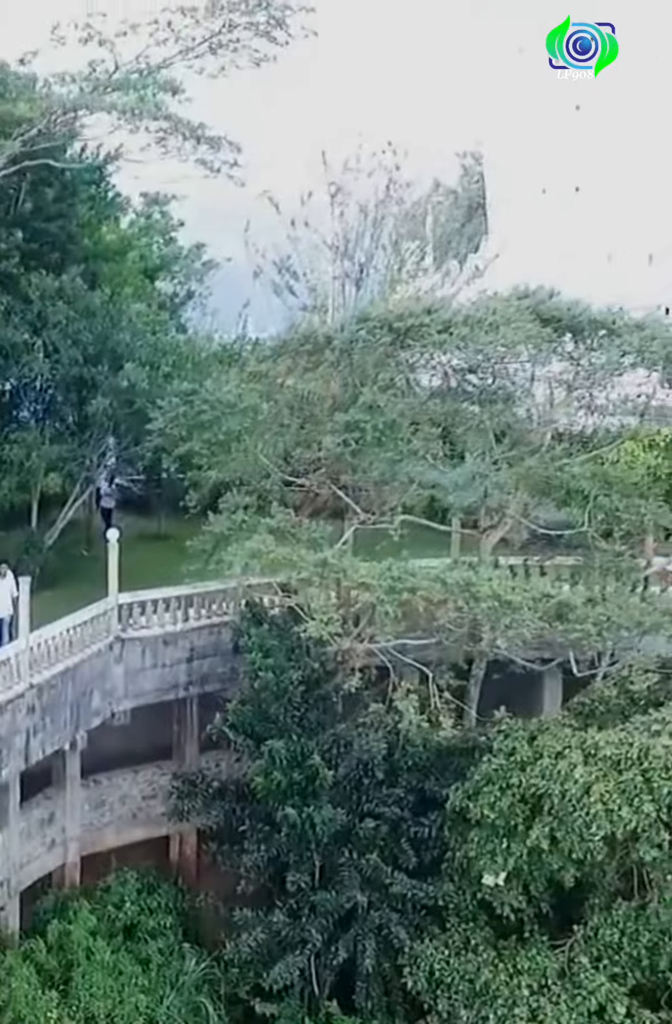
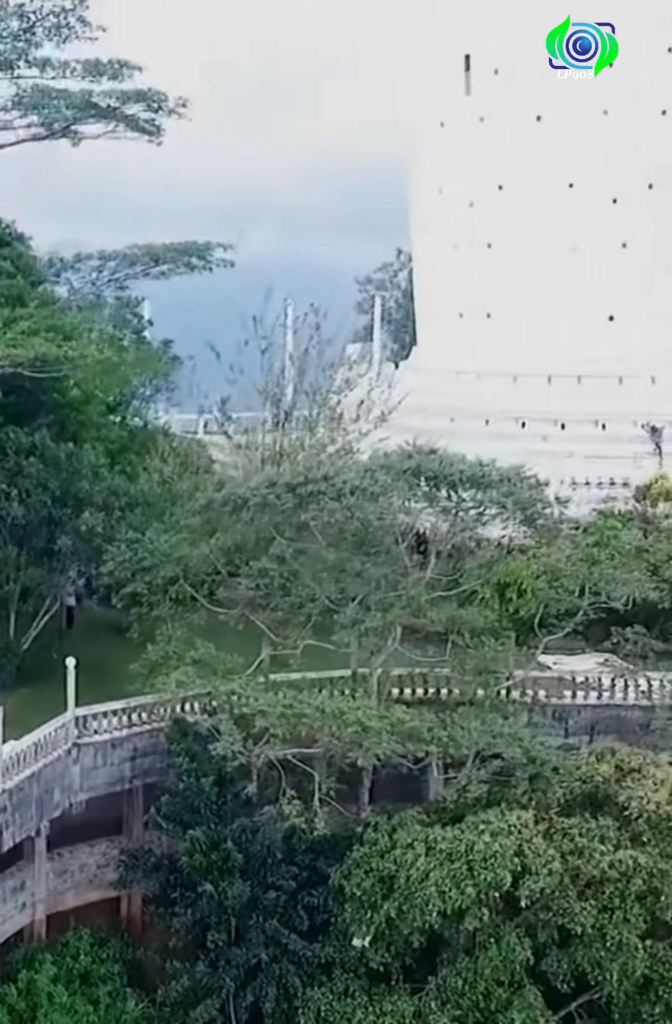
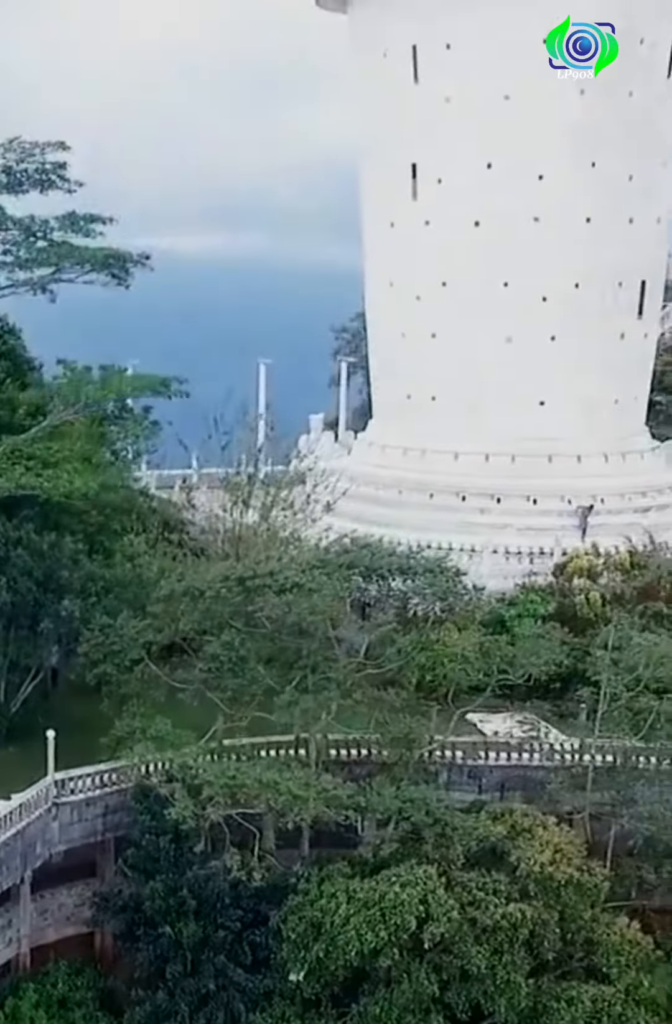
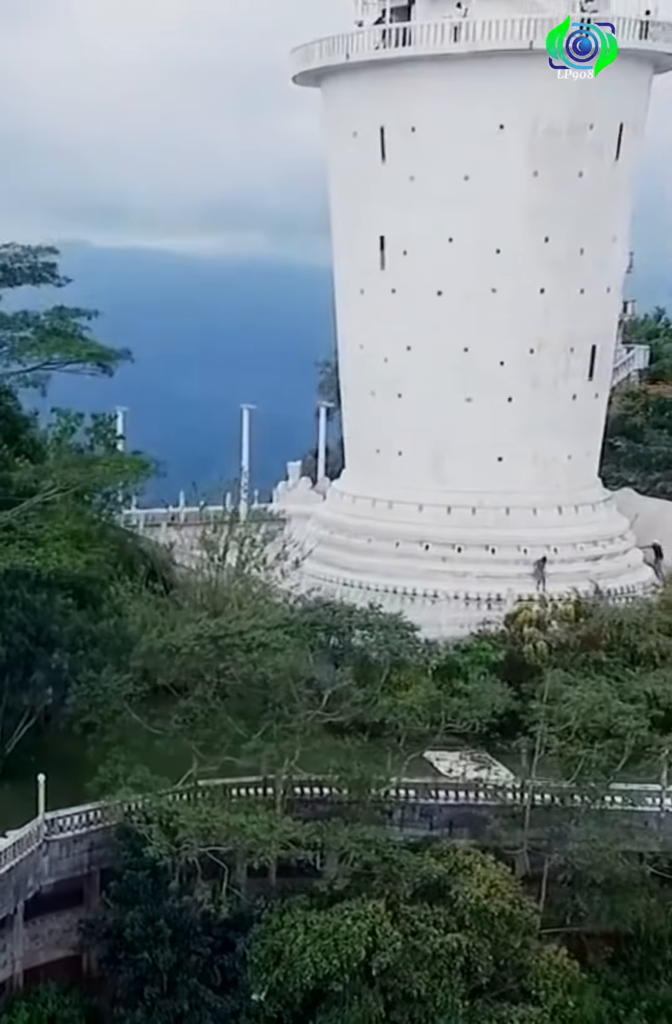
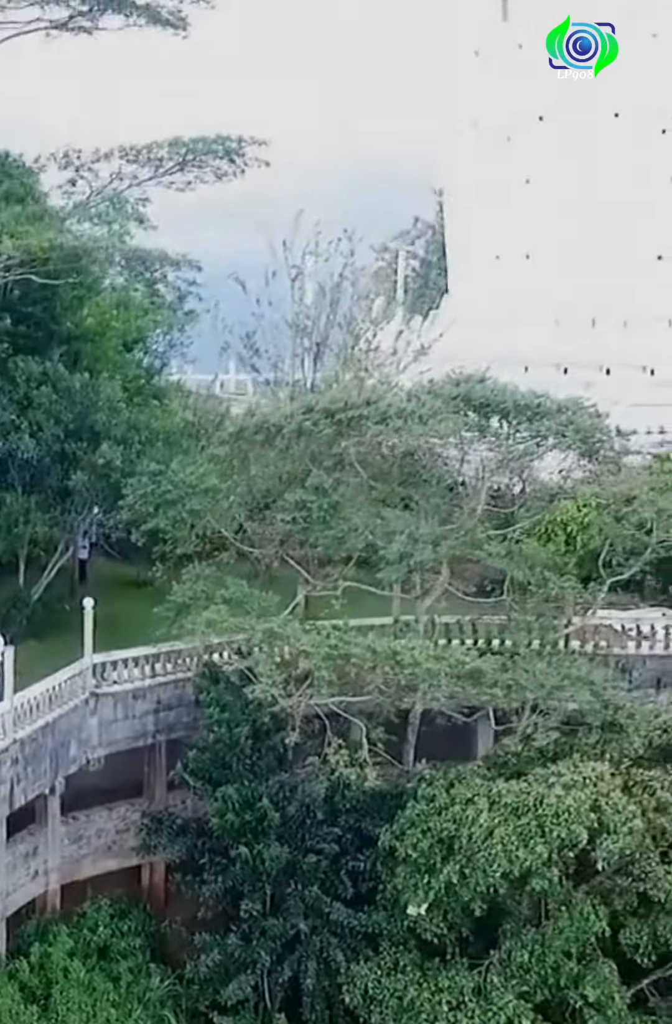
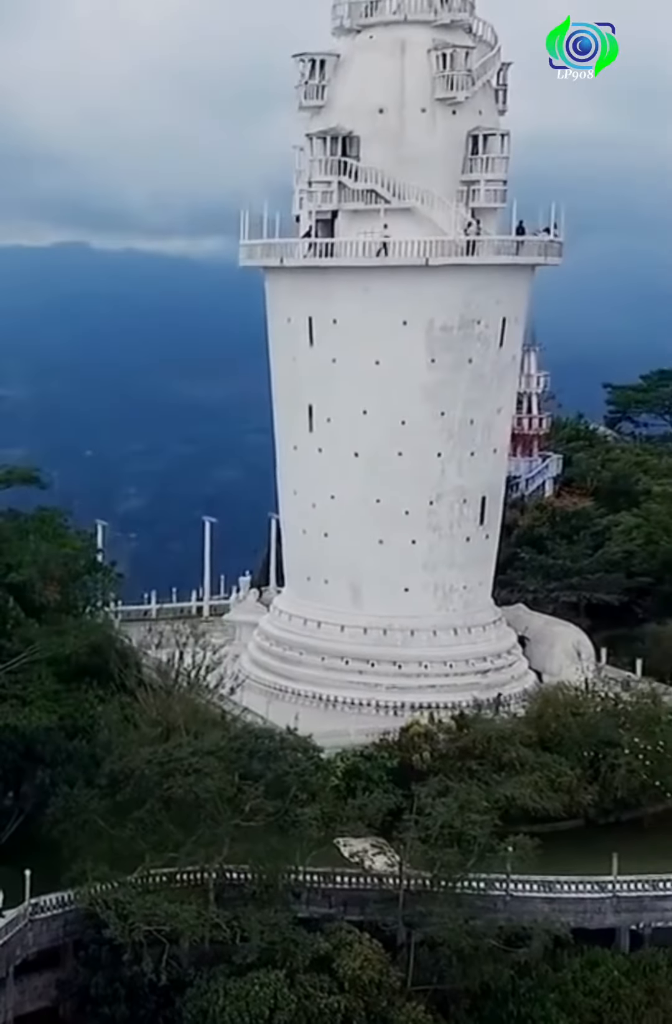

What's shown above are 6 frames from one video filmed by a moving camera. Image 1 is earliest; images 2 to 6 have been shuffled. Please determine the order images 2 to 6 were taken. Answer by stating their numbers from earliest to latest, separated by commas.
5, 2, 3, 4, 6
